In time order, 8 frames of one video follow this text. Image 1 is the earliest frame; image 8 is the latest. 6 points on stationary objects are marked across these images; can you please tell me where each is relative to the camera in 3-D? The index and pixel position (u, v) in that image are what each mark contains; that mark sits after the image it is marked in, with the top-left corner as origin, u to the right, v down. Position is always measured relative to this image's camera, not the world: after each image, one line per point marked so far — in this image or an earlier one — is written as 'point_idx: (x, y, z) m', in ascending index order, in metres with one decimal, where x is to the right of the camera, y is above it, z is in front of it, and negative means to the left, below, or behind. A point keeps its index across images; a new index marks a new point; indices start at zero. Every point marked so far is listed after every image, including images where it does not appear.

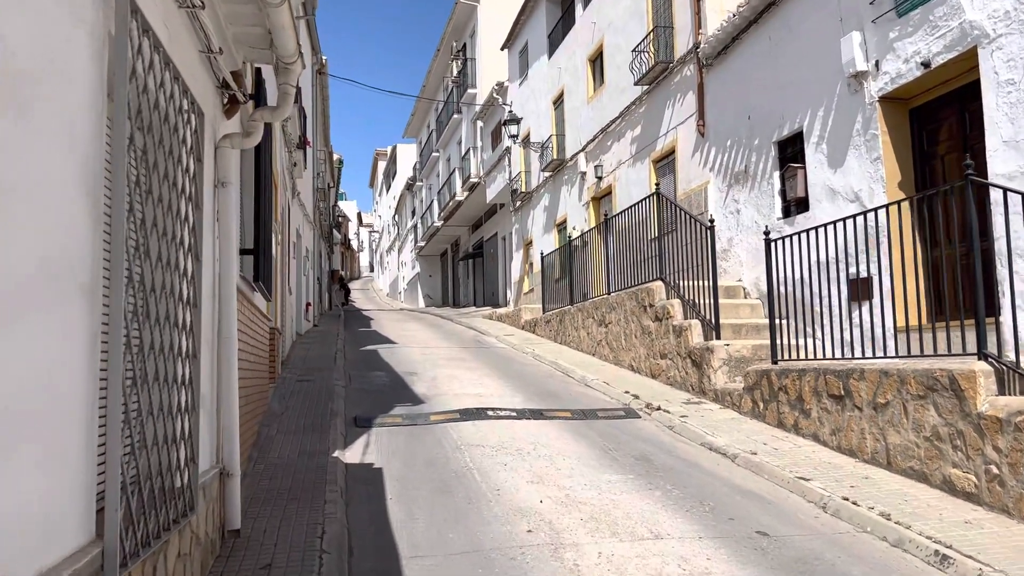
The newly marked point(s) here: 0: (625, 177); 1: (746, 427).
0: (+1.9, +1.9, +14.1) m
1: (+2.0, -1.2, +7.0) m
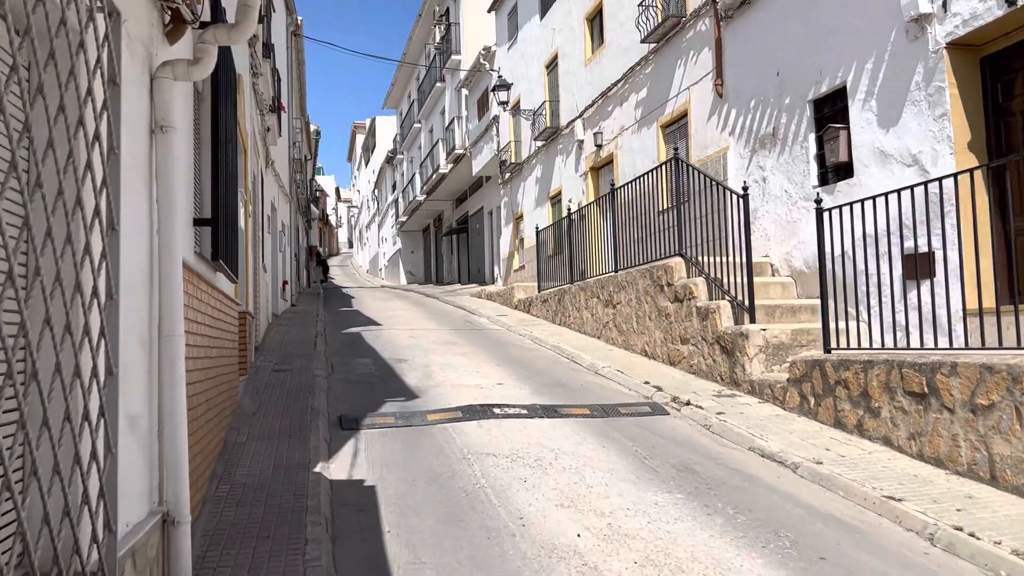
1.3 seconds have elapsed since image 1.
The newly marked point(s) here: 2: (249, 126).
0: (+1.8, +2.3, +13.0) m
1: (+2.1, -1.0, +6.0) m
2: (-2.7, +1.7, +8.5) m
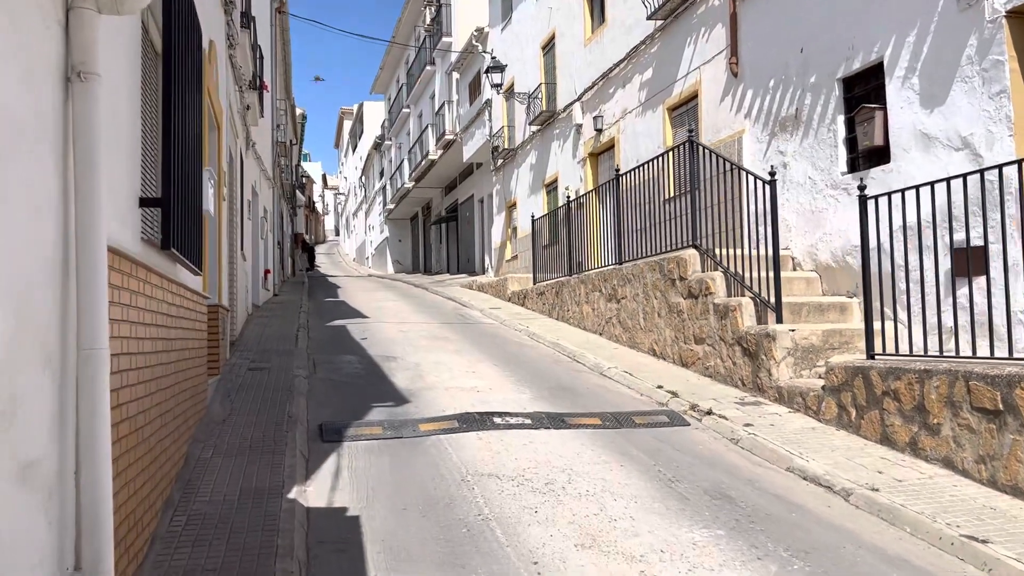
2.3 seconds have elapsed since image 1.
0: (+1.8, +2.4, +12.2) m
1: (+2.1, -1.0, +5.3) m
2: (-2.7, +1.8, +7.7) m
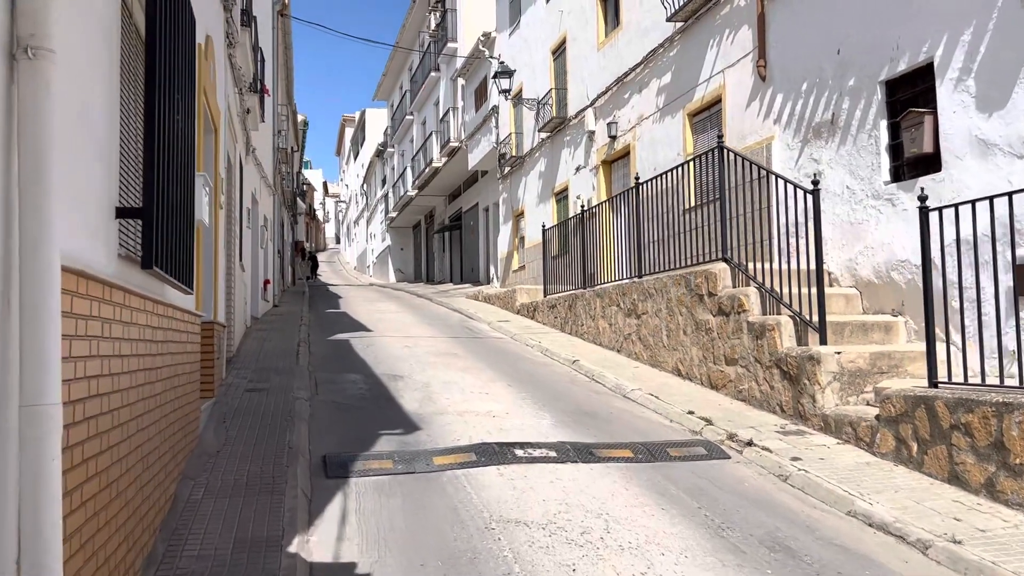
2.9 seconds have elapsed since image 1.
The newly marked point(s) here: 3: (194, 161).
0: (+2.0, +2.2, +11.7) m
1: (+2.3, -1.1, +4.8) m
2: (-2.6, +1.7, +7.1) m
3: (-1.8, +0.7, +4.5) m
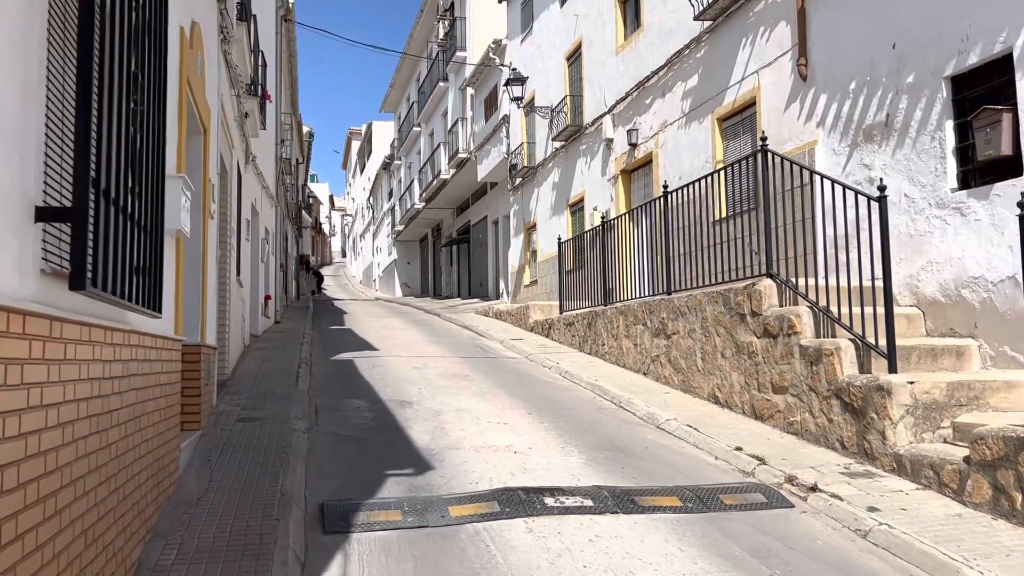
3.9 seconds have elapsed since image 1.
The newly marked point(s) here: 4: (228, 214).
0: (+2.2, +2.0, +11.0) m
1: (+2.4, -1.2, +4.0) m
2: (-2.4, +1.5, +6.4) m
3: (-1.6, +0.6, +3.8) m
4: (-2.9, +0.8, +8.4) m
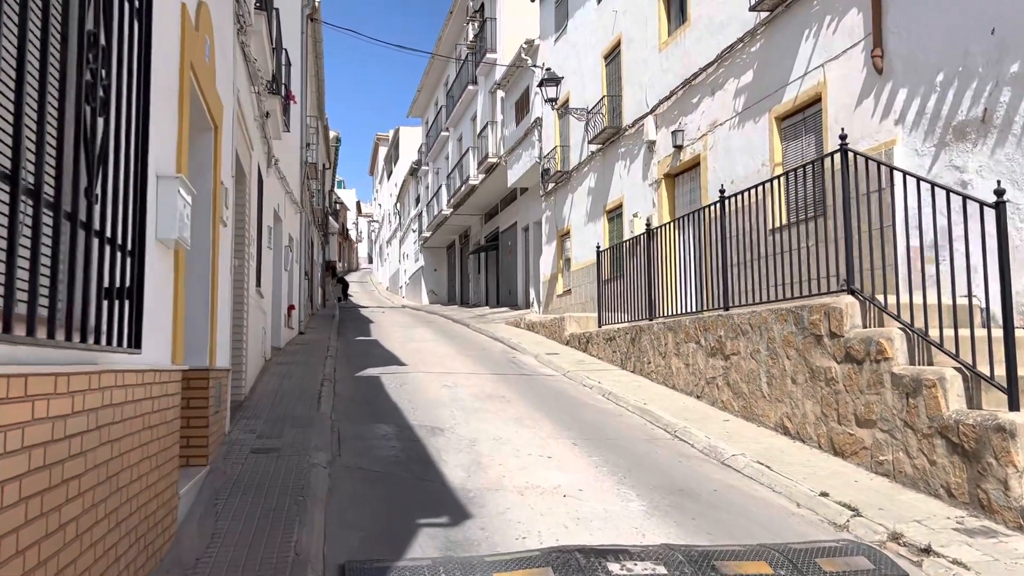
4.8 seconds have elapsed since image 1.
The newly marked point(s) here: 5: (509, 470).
0: (+2.6, +1.8, +10.2) m
1: (+2.7, -1.4, +3.2) m
2: (-2.1, +1.4, +5.8) m
3: (-1.4, +0.5, +3.1) m
4: (-2.5, +0.6, +7.7) m
5: (0.0, -1.3, +5.6) m
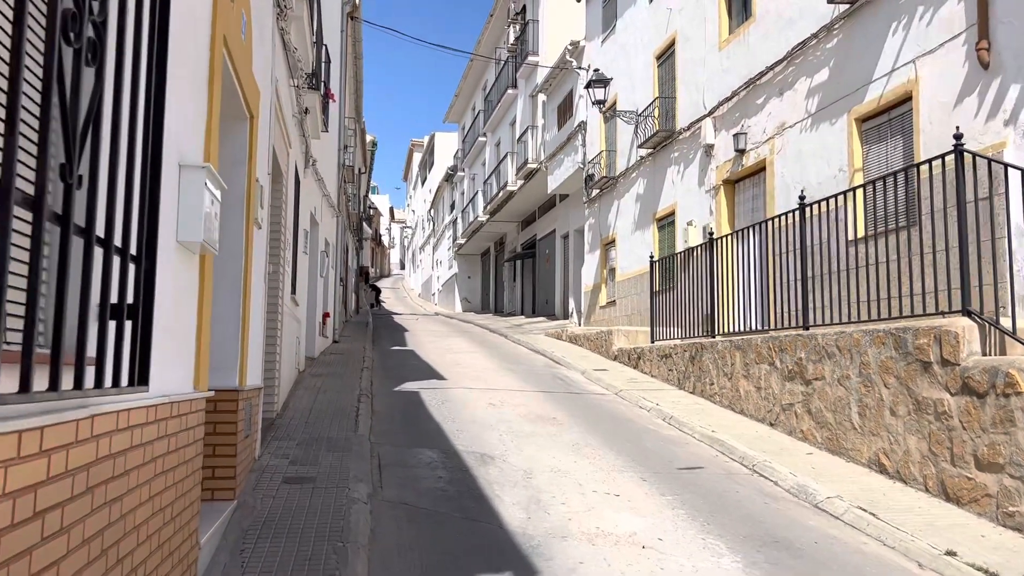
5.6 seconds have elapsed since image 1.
0: (+3.3, +1.6, +9.5) m
1: (+3.0, -1.5, +2.4) m
2: (-1.6, +1.3, +5.2) m
3: (-1.0, +0.5, +2.5) m
4: (-2.0, +0.6, +7.1) m
5: (+0.4, -1.3, +4.9) m
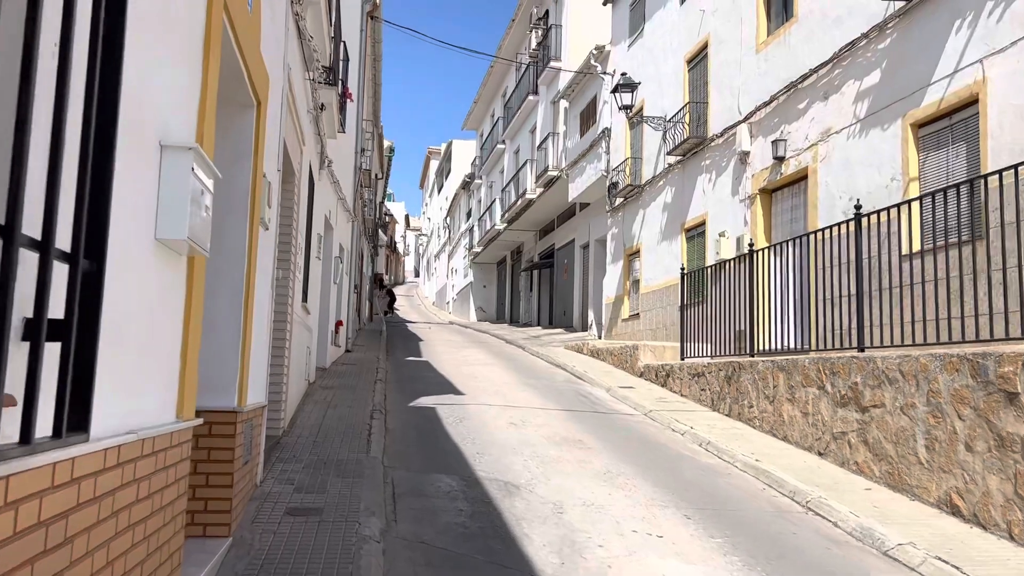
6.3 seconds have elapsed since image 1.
0: (+3.5, +1.5, +8.9) m
1: (+3.1, -1.6, +1.8) m
2: (-1.4, +1.3, +4.7) m
3: (-0.9, +0.5, +1.9) m
4: (-1.8, +0.5, +6.6) m
5: (+0.5, -1.4, +4.3) m
